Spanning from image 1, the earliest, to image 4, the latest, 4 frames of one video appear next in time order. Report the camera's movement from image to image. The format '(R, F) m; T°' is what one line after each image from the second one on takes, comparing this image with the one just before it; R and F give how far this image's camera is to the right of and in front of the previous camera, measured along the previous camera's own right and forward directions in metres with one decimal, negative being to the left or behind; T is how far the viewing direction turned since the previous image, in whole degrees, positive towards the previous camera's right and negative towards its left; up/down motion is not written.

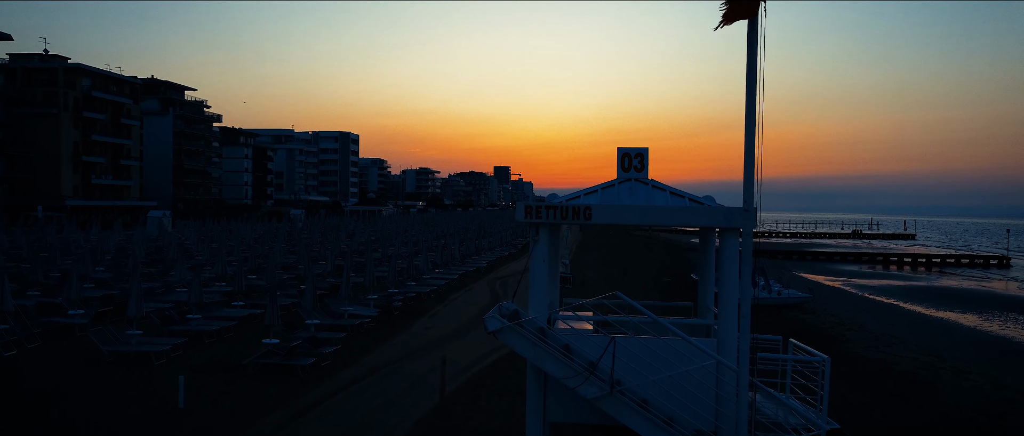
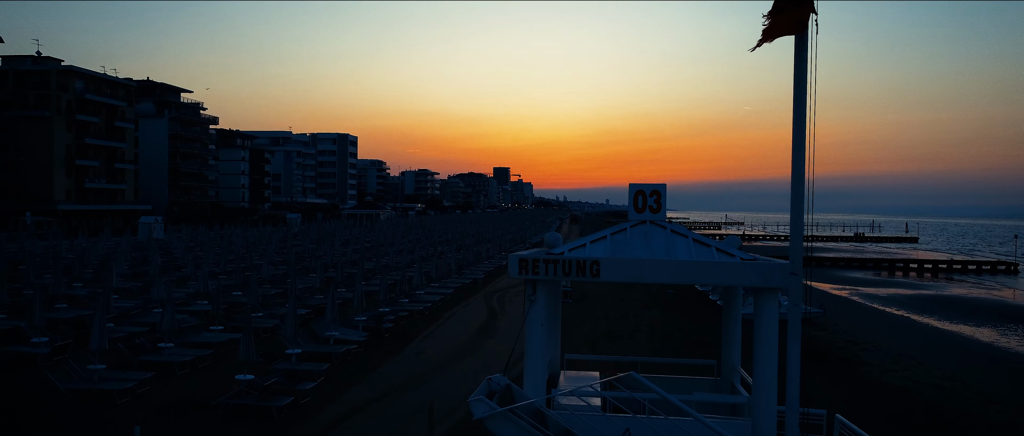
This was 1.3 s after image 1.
(+0.1, +0.9) m; 0°
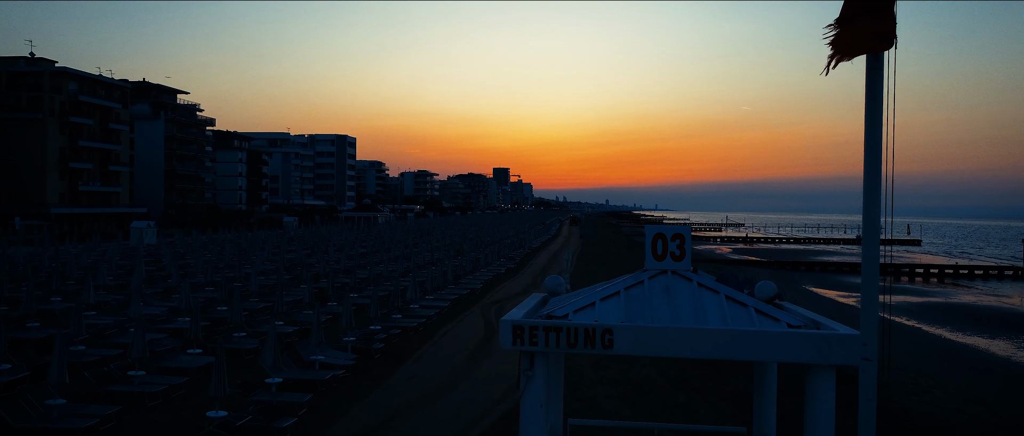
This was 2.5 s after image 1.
(0.0, +0.9) m; 0°
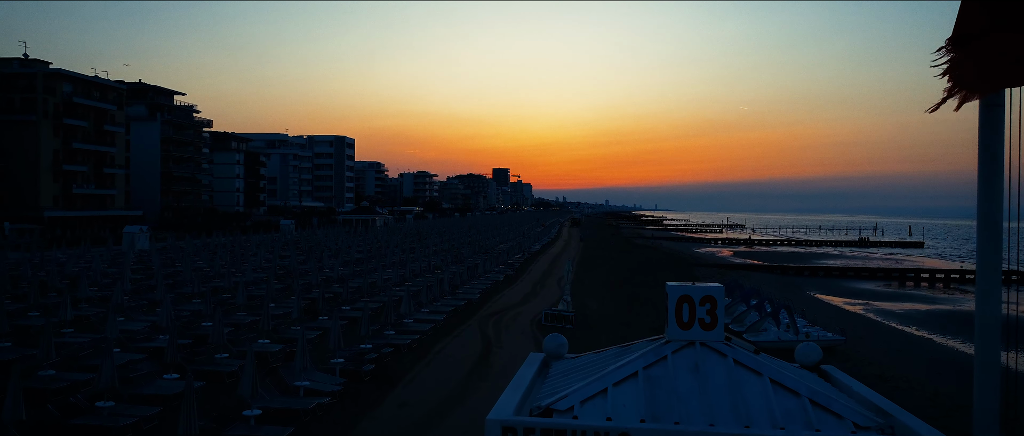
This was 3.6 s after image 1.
(0.0, +0.8) m; 0°
